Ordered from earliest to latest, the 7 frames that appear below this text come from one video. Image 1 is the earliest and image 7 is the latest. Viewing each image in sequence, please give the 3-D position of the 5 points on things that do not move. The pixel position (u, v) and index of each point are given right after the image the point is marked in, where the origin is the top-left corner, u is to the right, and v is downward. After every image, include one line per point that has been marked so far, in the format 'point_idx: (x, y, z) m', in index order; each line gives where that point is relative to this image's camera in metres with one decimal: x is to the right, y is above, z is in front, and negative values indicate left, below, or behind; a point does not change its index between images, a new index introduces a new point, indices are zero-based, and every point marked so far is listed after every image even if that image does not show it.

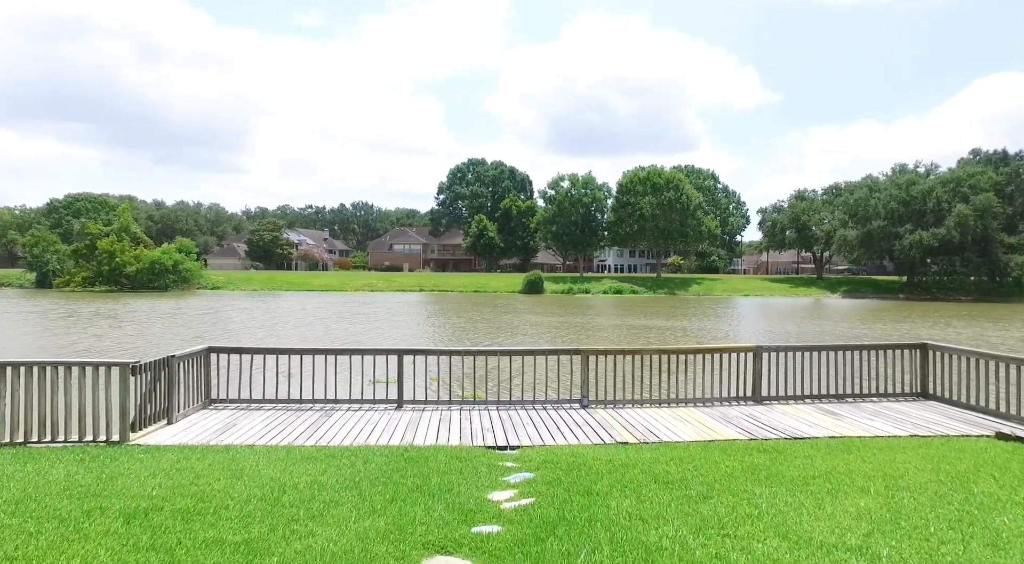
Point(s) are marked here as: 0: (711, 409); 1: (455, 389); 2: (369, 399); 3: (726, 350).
0: (+3.3, -2.1, +9.9) m
1: (-2.1, -2.8, +15.0) m
2: (-2.6, -2.2, +10.5) m
3: (+3.7, -1.2, +10.5) m
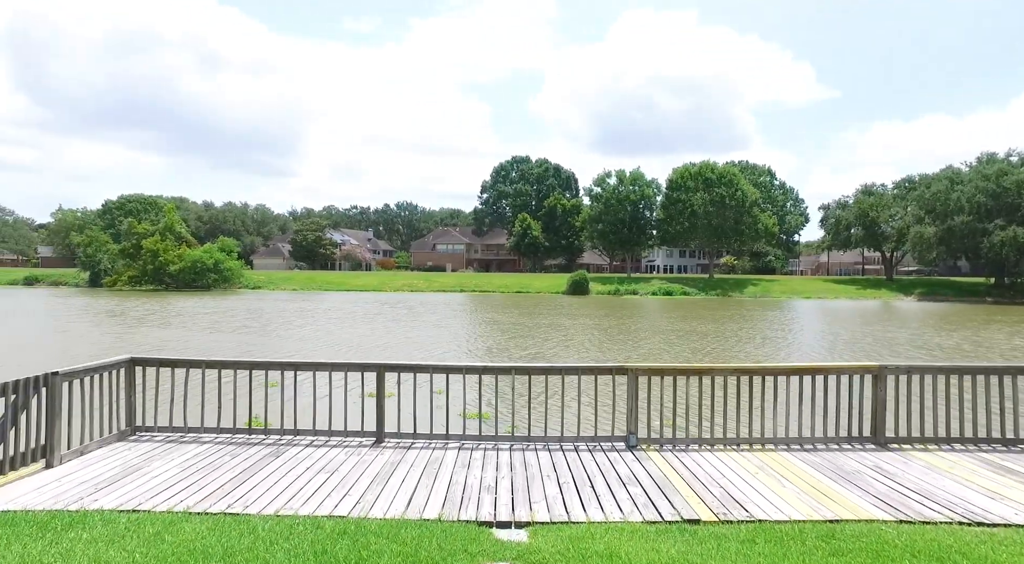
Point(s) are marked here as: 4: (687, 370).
0: (+3.5, -2.0, +6.9) m
1: (-1.5, -2.7, +12.4) m
2: (-2.3, -2.1, +7.9) m
3: (+4.0, -1.1, +7.5) m
4: (+2.2, -1.2, +7.6) m
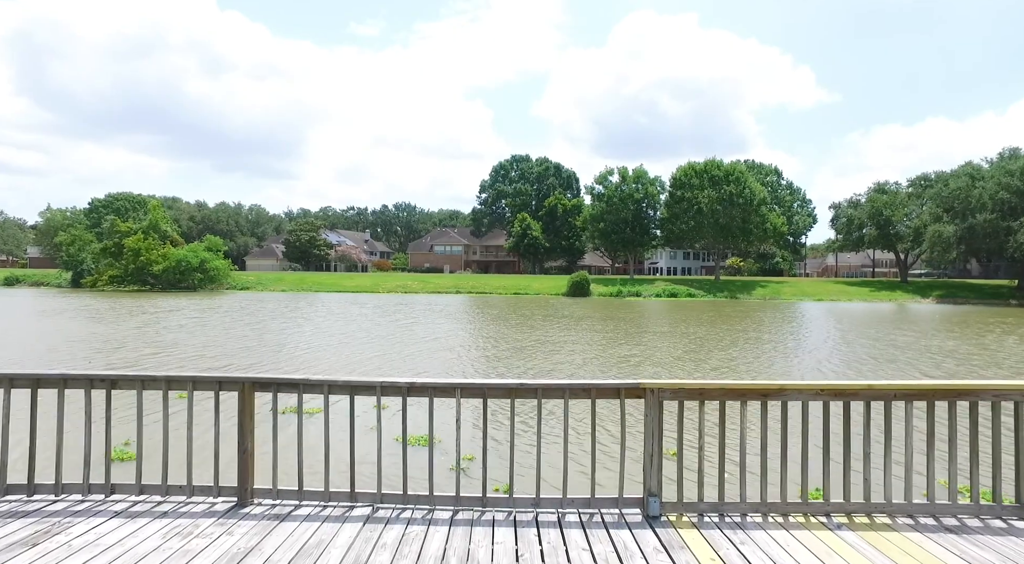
0: (+3.0, -1.8, +3.9) m
1: (-1.9, -2.5, +9.4) m
2: (-2.7, -1.8, +4.9) m
3: (+3.6, -0.8, +4.5) m
4: (+1.8, -0.9, +4.7) m
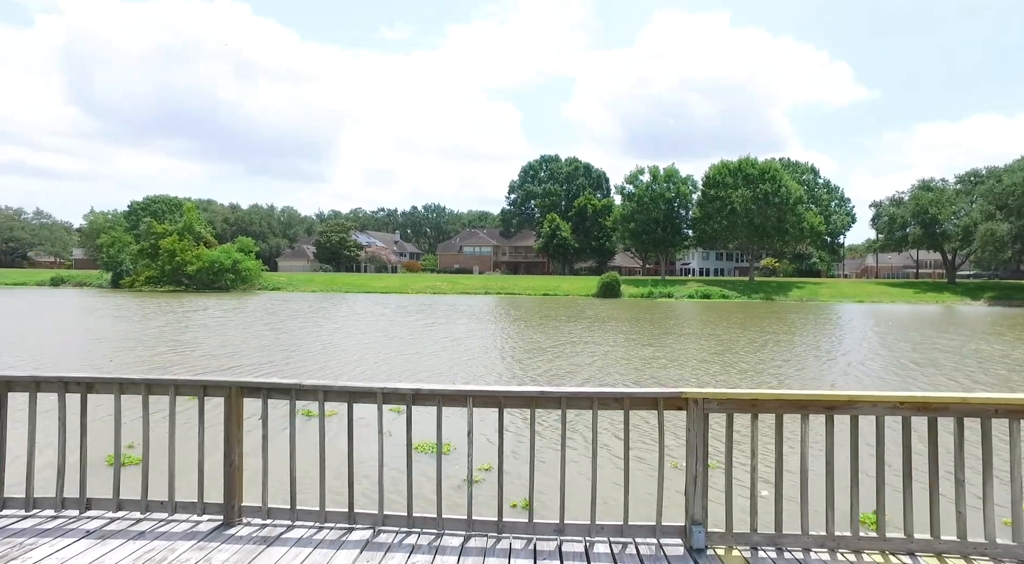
0: (+3.1, -1.7, +3.1) m
1: (-1.6, -2.4, +8.9) m
2: (-2.6, -1.7, +4.4) m
3: (+3.7, -0.8, +3.7) m
4: (+1.9, -0.8, +4.0) m
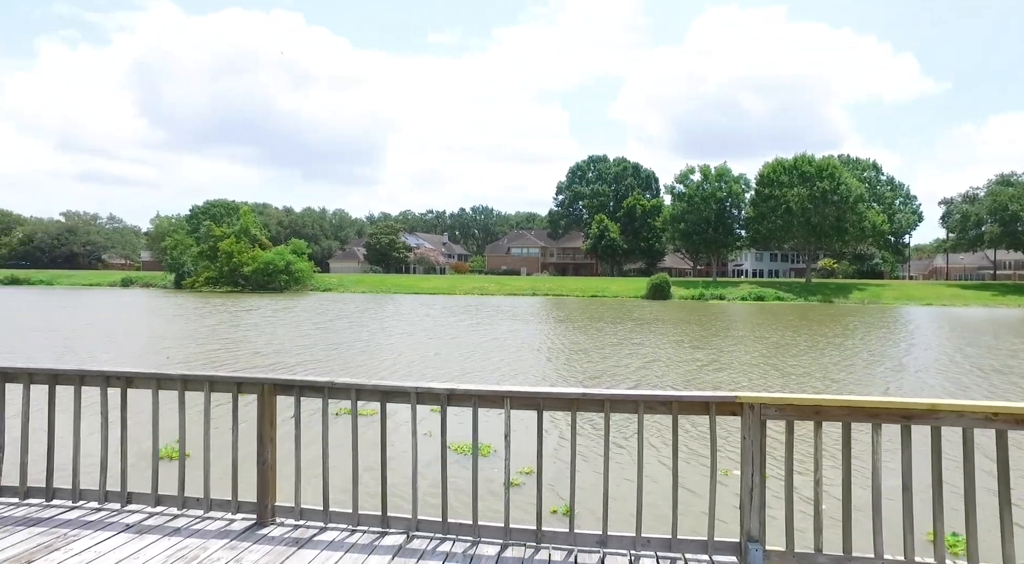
0: (+3.3, -1.7, +2.7) m
1: (-0.9, -2.4, +8.8) m
2: (-2.3, -1.7, +4.4) m
3: (+3.9, -0.8, +3.2) m
4: (+2.1, -0.8, +3.6) m
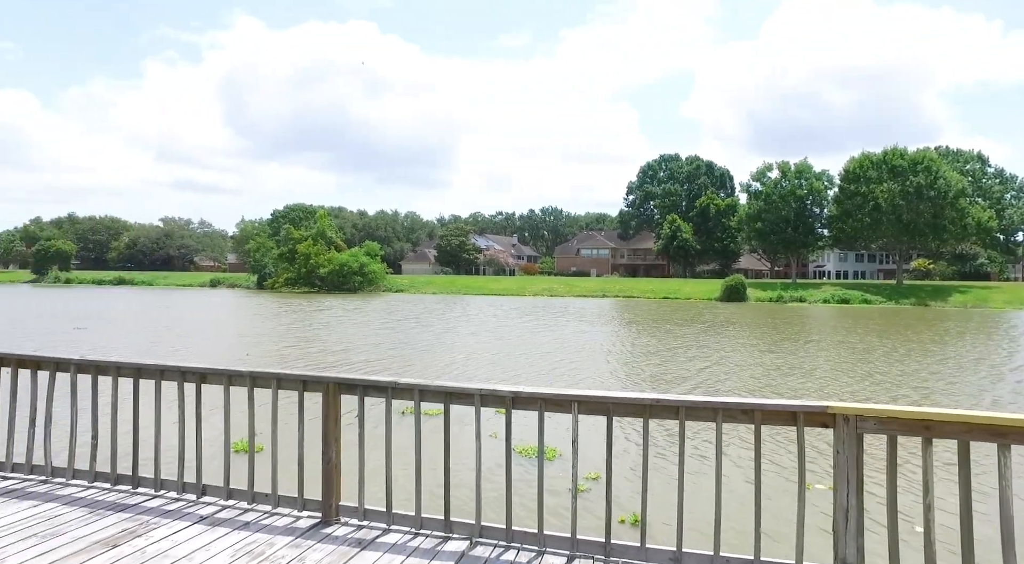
0: (+3.5, -1.6, +2.1) m
1: (+0.1, -2.4, +8.6) m
2: (-1.8, -1.7, +4.4) m
3: (+4.2, -0.8, +2.5) m
4: (+2.5, -0.8, +3.1) m
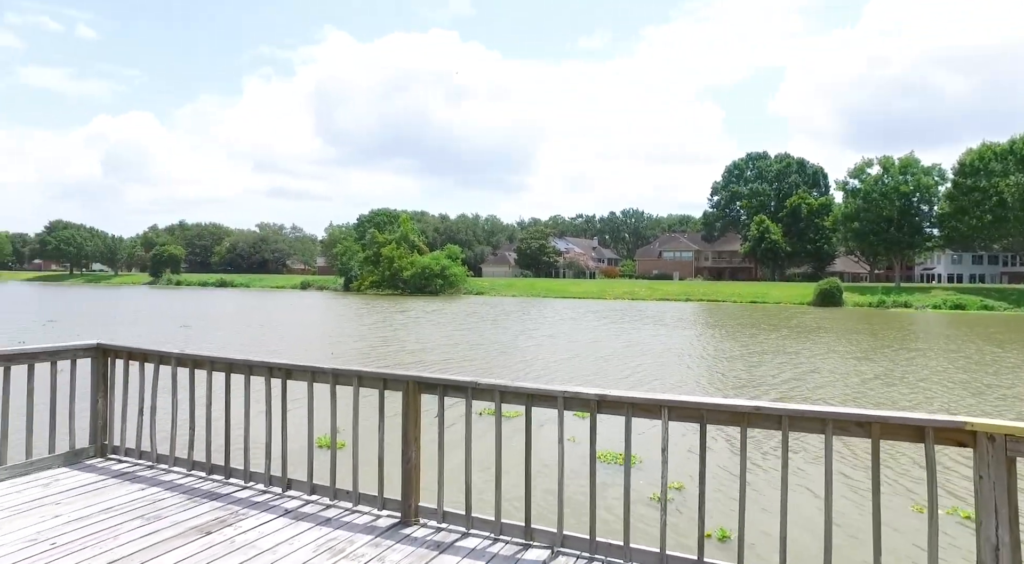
0: (+3.8, -1.6, +1.4) m
1: (+1.2, -2.4, +8.3) m
2: (-1.2, -1.6, +4.5) m
3: (+4.5, -0.7, +1.8) m
4: (+2.9, -0.8, +2.6) m
